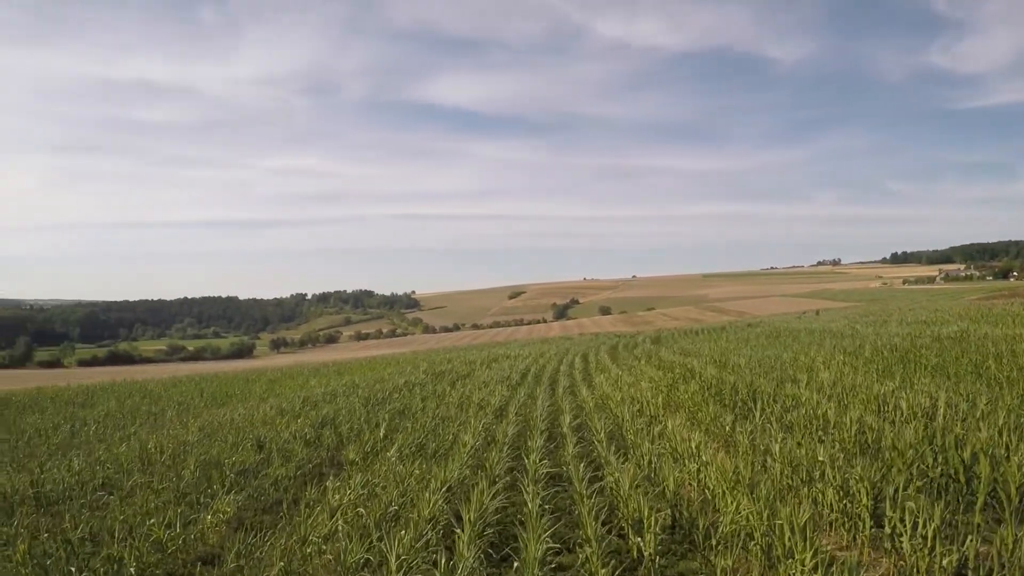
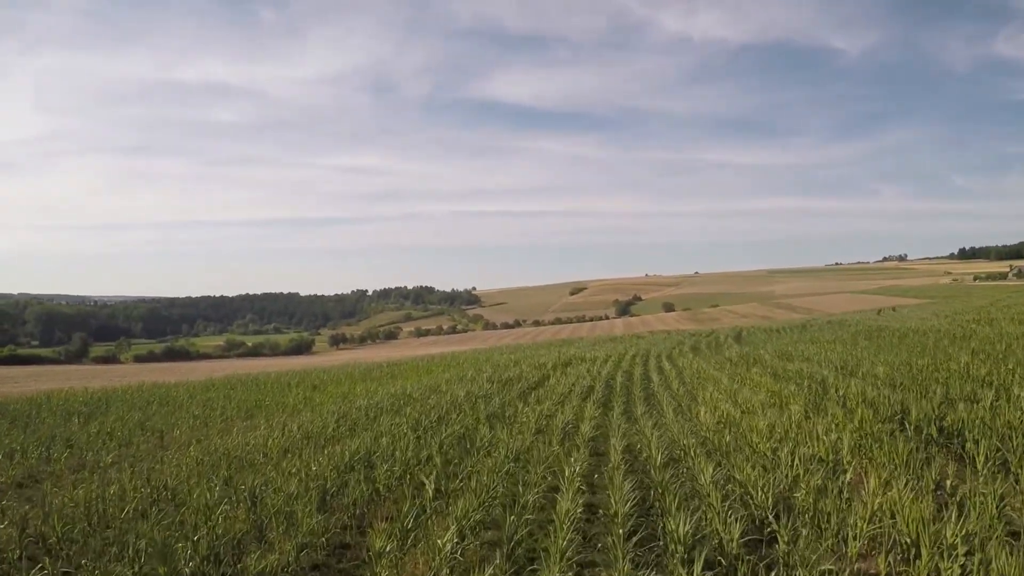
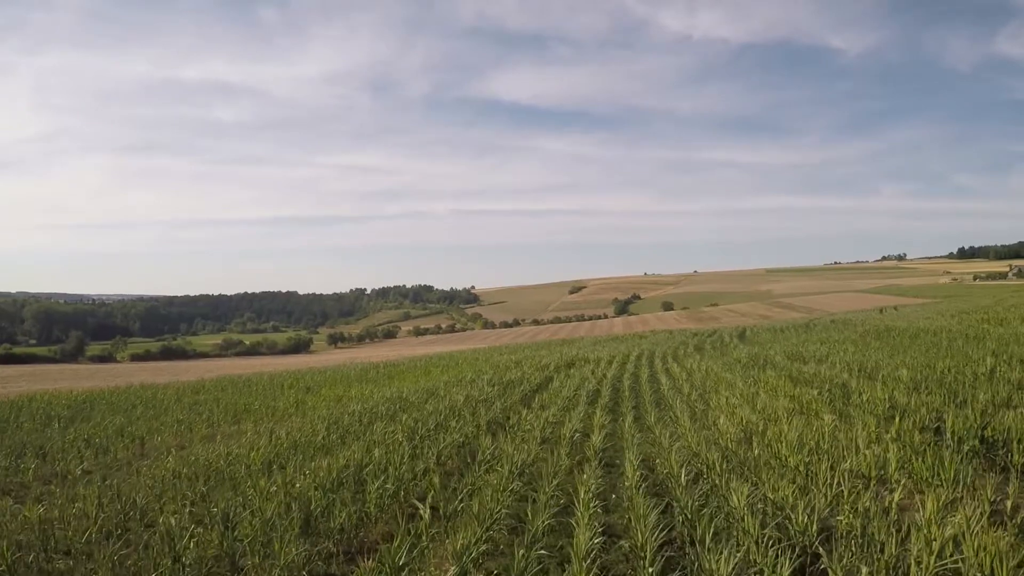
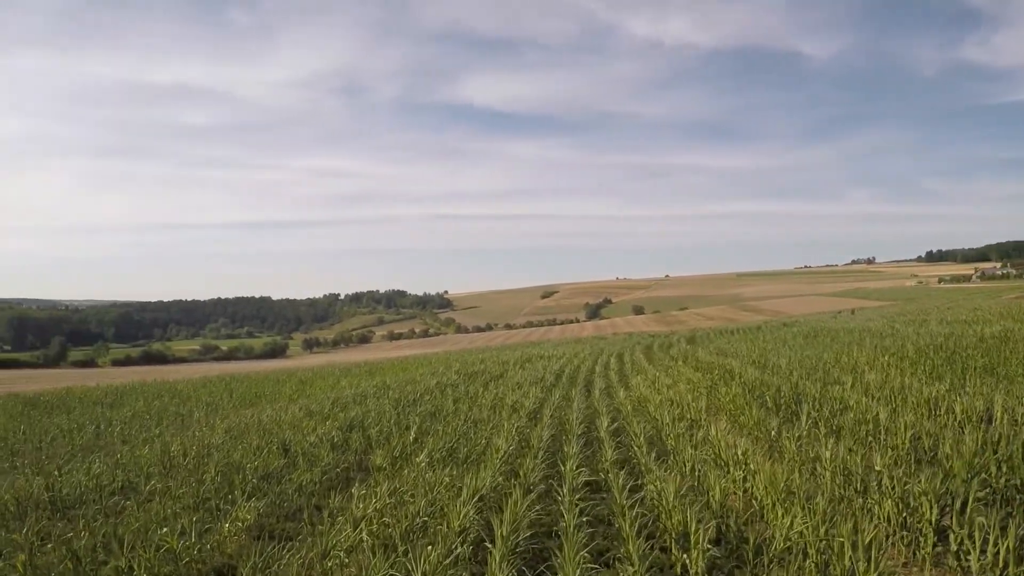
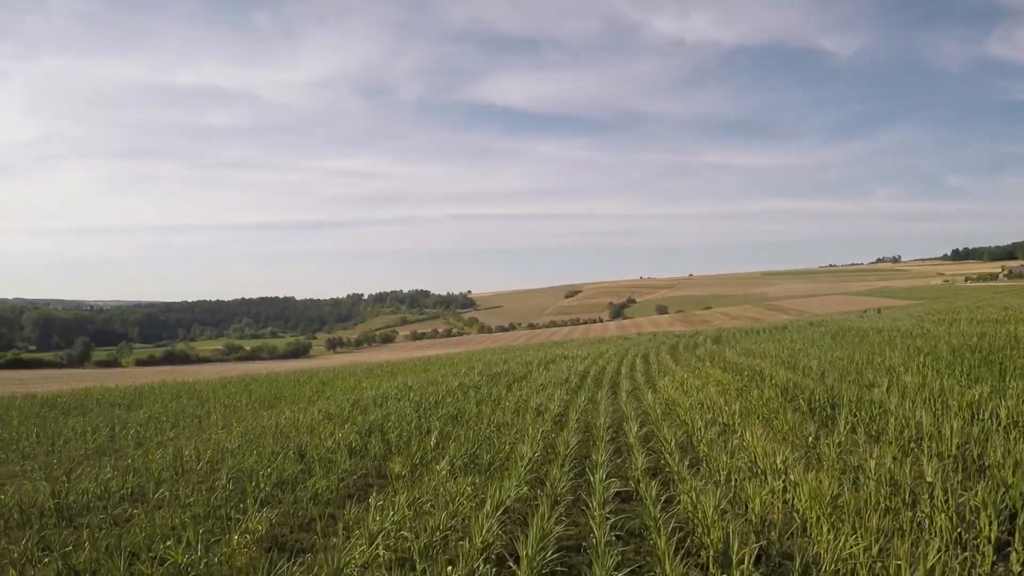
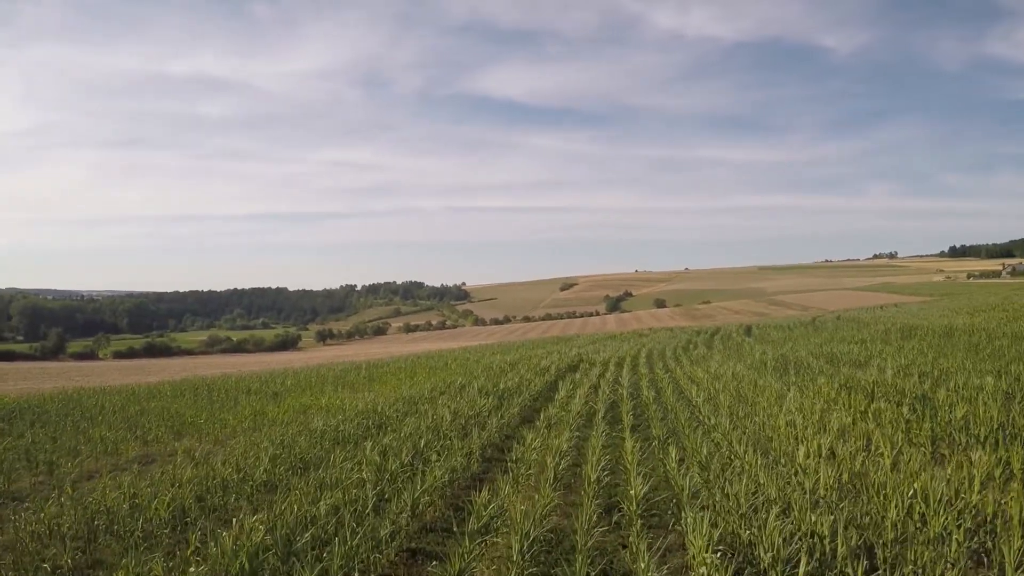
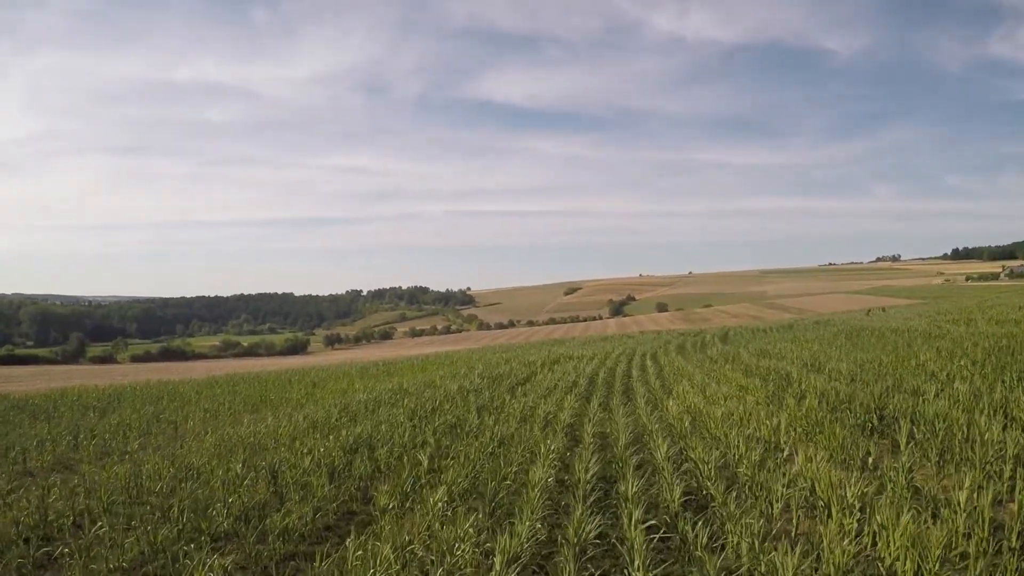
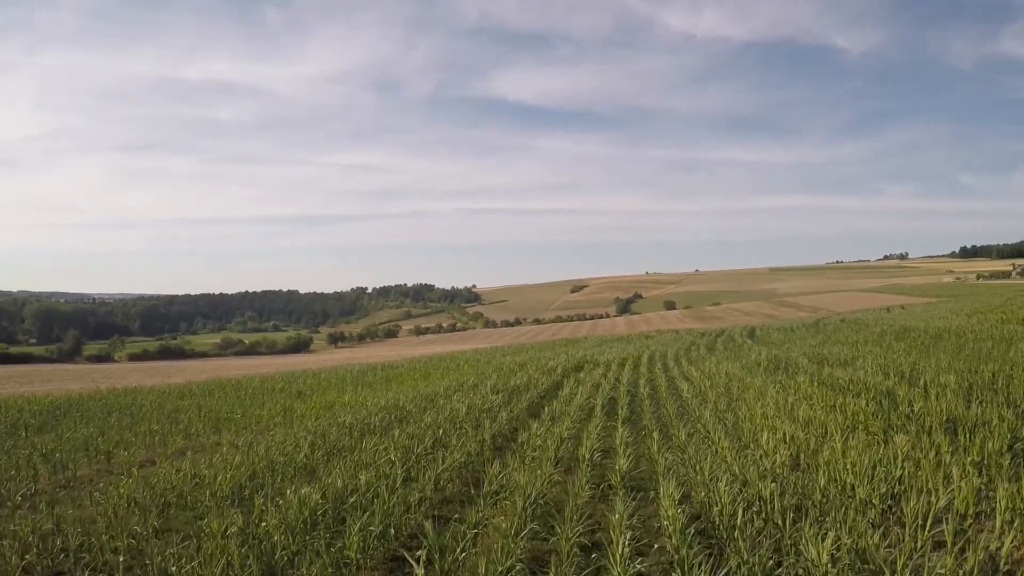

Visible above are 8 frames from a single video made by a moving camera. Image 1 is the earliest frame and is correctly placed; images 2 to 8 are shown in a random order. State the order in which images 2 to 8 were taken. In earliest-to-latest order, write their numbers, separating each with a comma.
4, 5, 7, 2, 3, 8, 6
